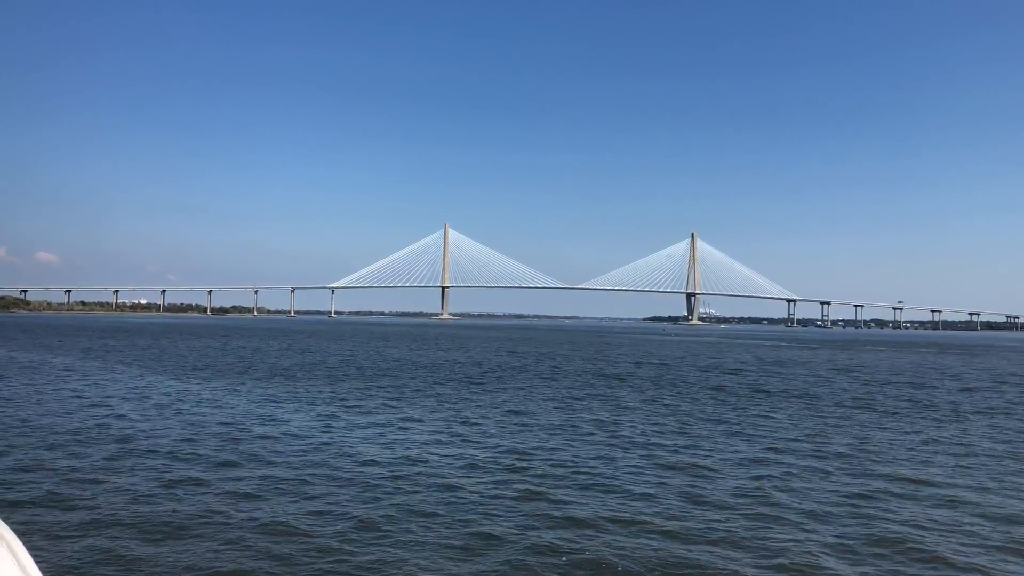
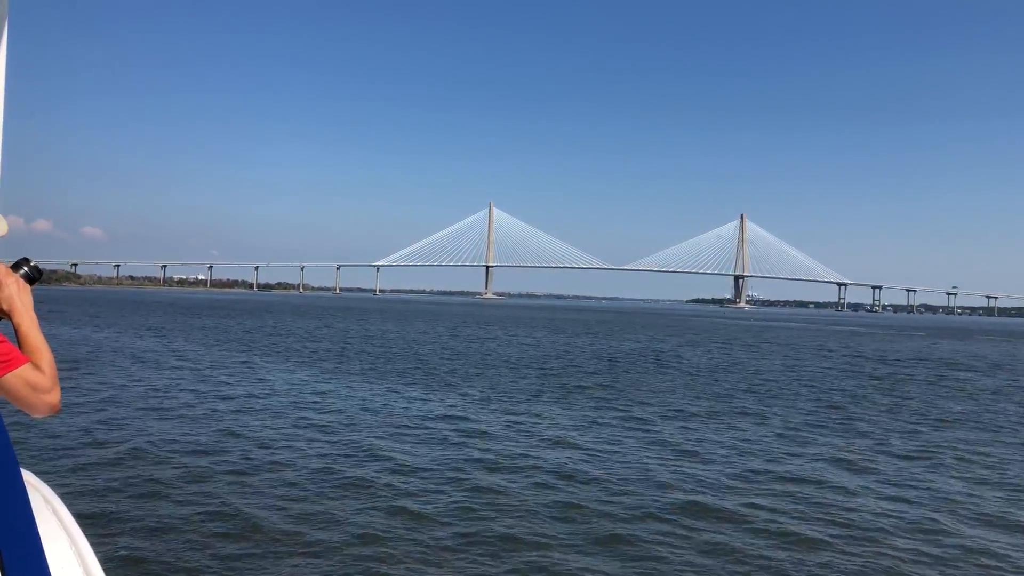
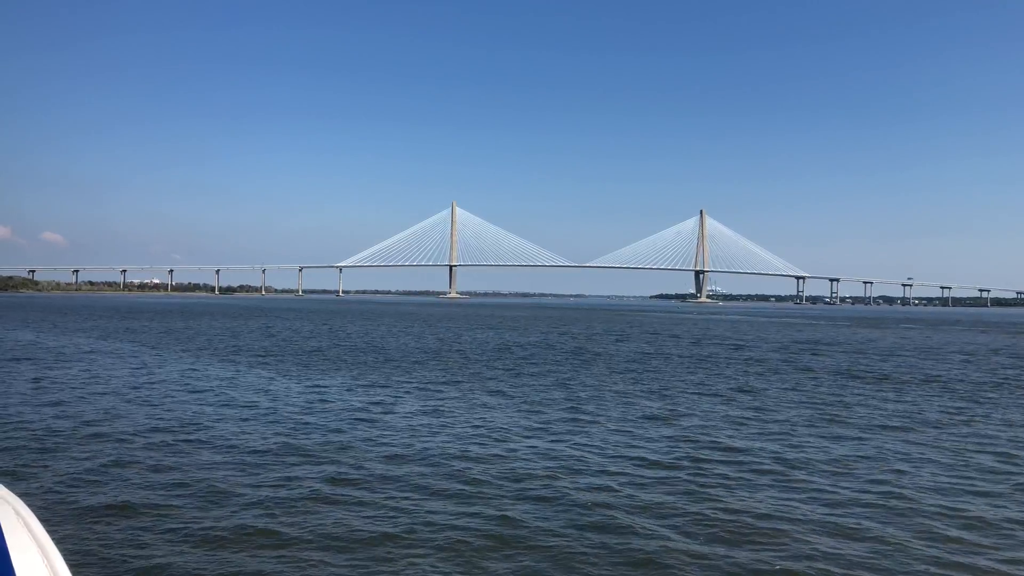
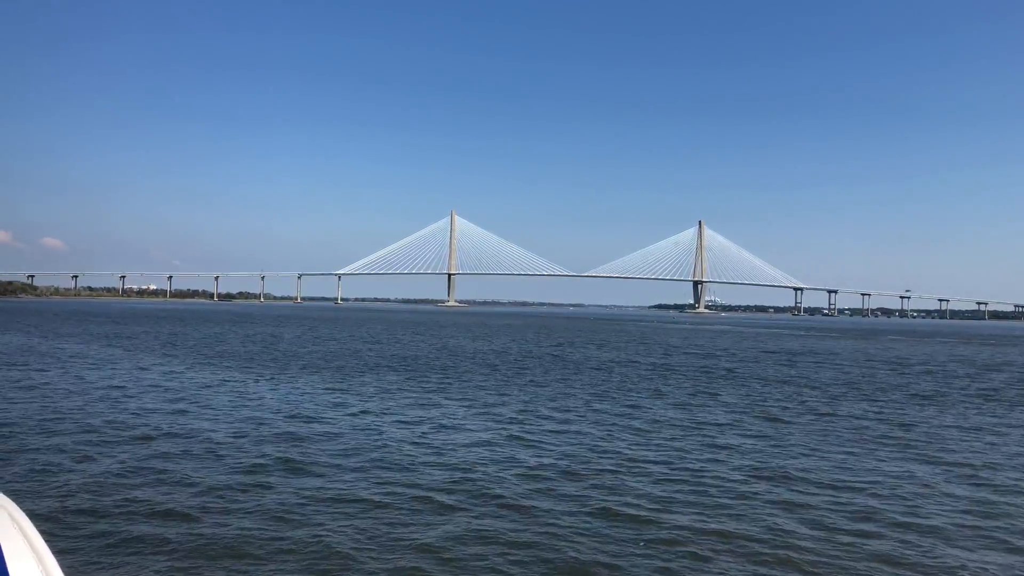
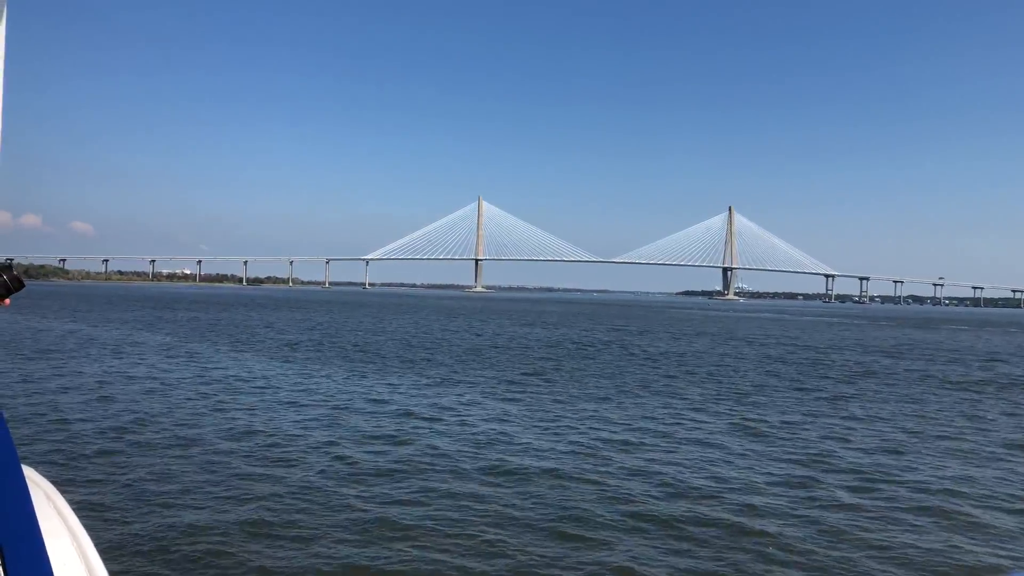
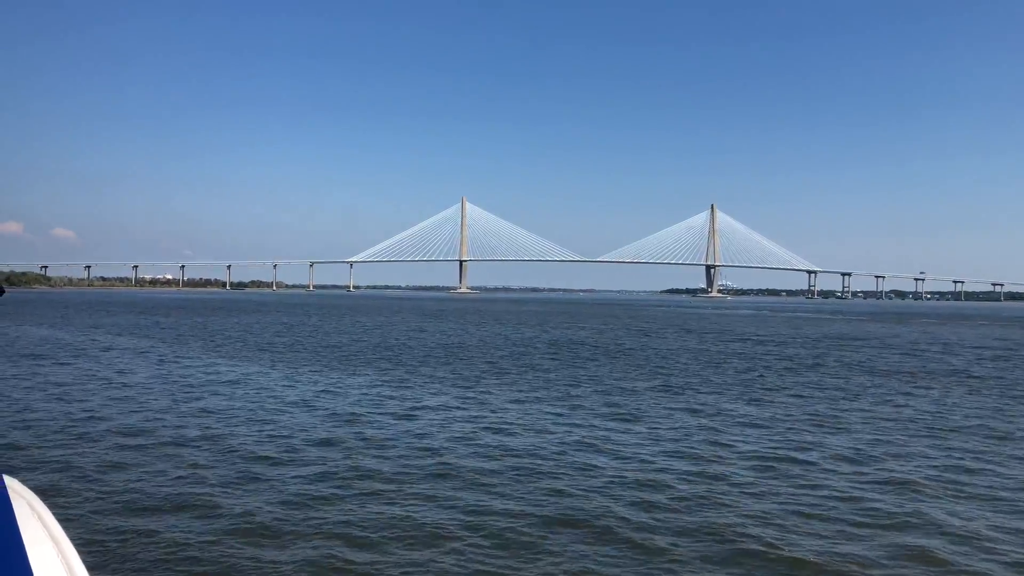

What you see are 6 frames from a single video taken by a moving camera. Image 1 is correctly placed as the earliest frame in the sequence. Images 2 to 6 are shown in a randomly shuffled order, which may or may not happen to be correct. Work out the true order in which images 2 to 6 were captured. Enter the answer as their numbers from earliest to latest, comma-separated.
4, 3, 6, 5, 2
